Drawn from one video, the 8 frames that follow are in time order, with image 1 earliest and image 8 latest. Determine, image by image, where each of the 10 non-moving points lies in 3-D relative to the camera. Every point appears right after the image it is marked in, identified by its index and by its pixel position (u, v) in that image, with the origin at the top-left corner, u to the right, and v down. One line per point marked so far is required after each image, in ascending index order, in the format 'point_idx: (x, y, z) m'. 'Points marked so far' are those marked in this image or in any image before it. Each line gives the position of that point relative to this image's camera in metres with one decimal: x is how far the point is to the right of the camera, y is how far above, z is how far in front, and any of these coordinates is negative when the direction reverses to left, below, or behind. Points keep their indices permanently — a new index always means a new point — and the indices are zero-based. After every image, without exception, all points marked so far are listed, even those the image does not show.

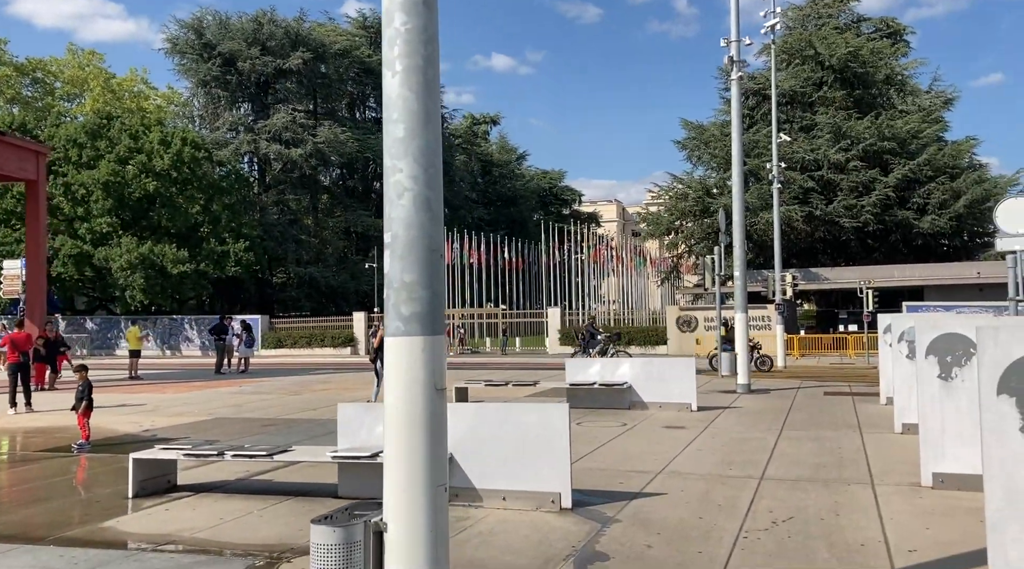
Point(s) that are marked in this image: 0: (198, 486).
0: (-3.2, -2.0, +9.6) m
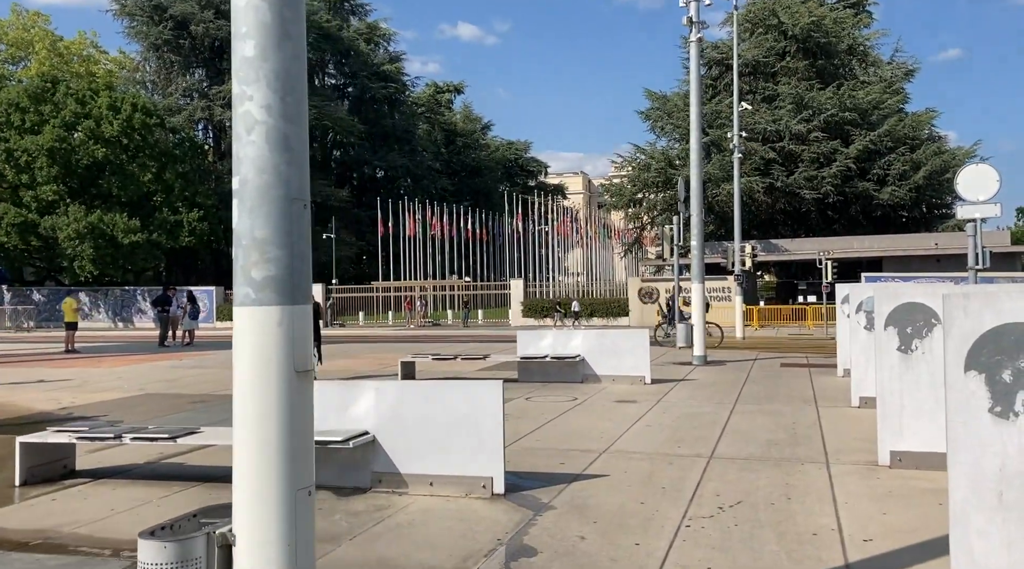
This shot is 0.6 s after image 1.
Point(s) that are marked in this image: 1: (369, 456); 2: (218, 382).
0: (-3.8, -1.7, +8.8) m
1: (-1.2, -1.4, +7.9) m
2: (-5.4, -1.7, +17.2) m
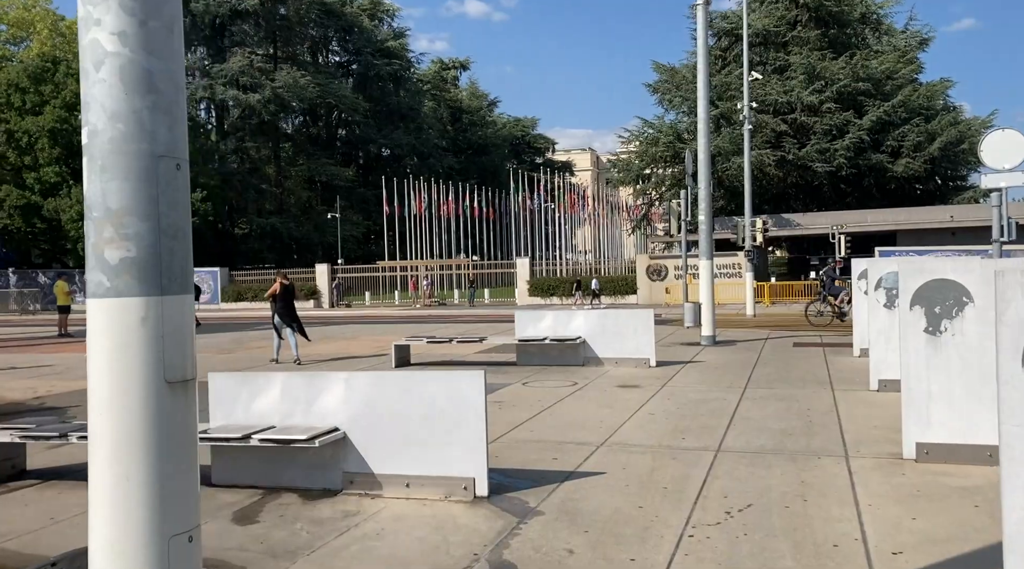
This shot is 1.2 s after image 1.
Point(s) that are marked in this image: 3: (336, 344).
0: (-3.9, -1.6, +8.0) m
1: (-1.3, -1.3, +7.1) m
2: (-5.4, -1.4, +16.5) m
3: (-3.6, -1.2, +19.4) m
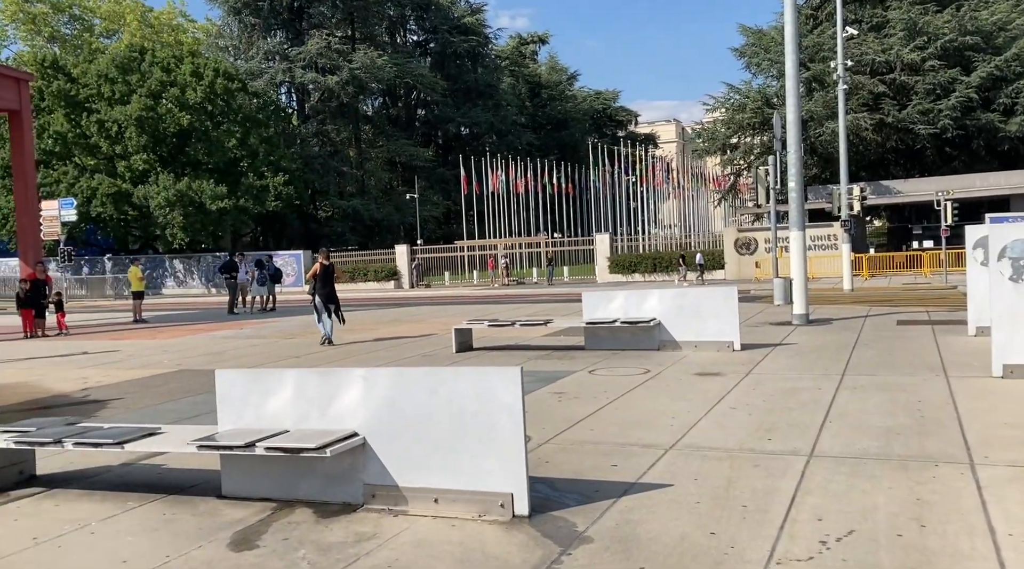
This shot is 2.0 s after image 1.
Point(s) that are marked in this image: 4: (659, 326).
0: (-3.5, -1.5, +7.3) m
1: (-1.0, -1.2, +6.1) m
2: (-4.2, -1.1, +15.9) m
3: (-2.2, -0.8, +18.5) m
4: (+2.0, -0.6, +13.1) m
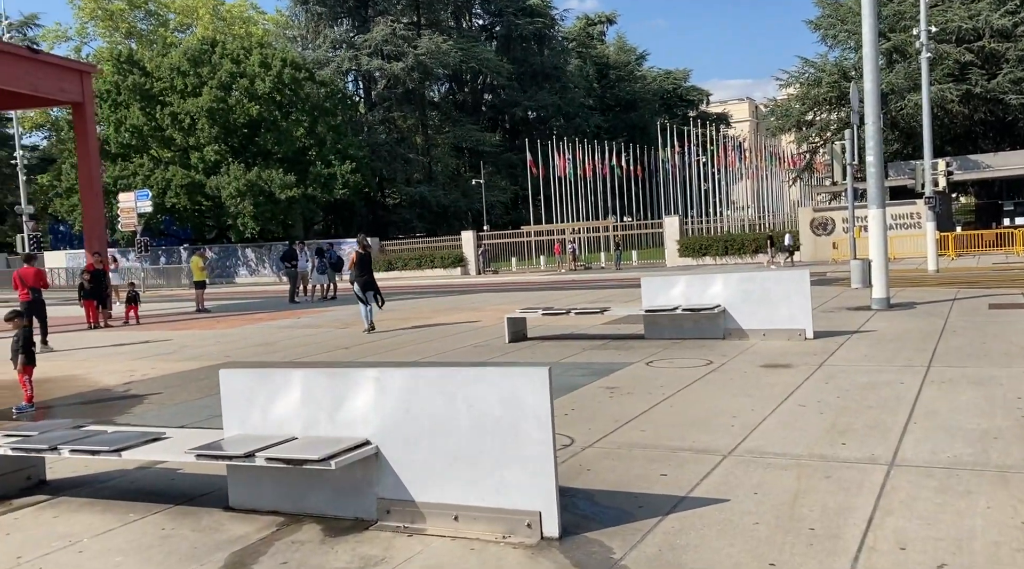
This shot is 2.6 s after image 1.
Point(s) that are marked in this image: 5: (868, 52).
0: (-3.2, -1.4, +6.8) m
1: (-0.8, -1.1, +5.5) m
2: (-3.2, -1.0, +15.4) m
3: (-1.1, -0.6, +17.9) m
4: (+2.7, -0.4, +12.2) m
5: (+6.2, +4.0, +16.4) m
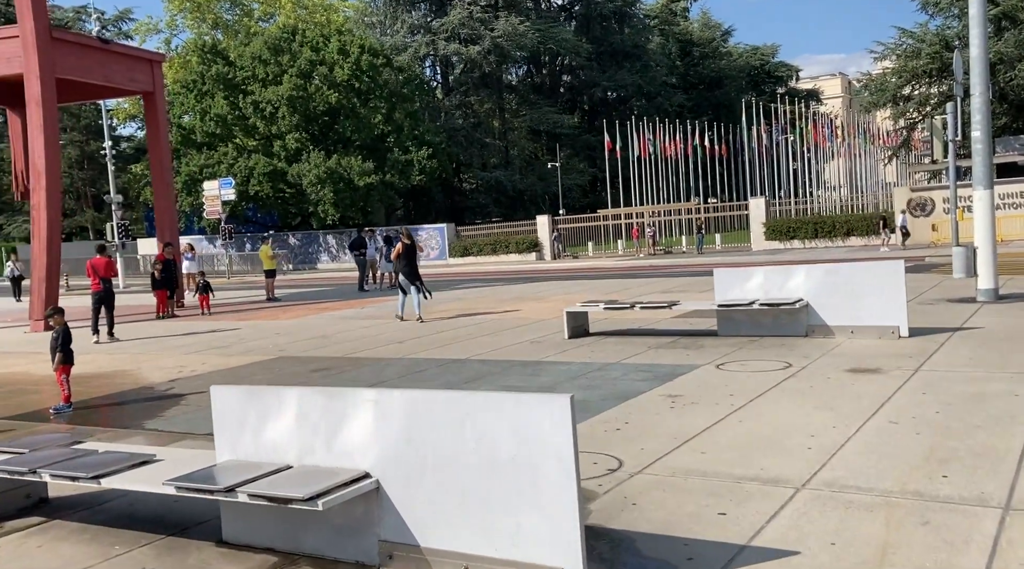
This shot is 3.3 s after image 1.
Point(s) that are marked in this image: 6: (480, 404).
0: (-2.9, -1.5, +6.3) m
1: (-0.7, -1.1, +4.7) m
2: (-2.2, -0.8, +14.8) m
3: (+0.2, -0.4, +17.1) m
4: (+3.4, -0.3, +11.1) m
5: (+7.2, +4.2, +14.9) m
6: (-0.1, -0.5, +4.3) m
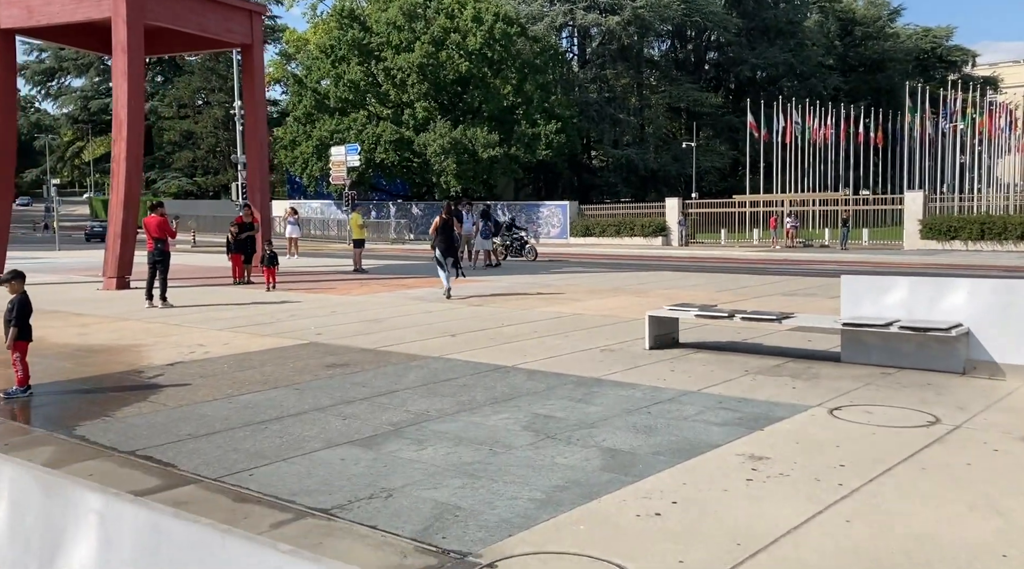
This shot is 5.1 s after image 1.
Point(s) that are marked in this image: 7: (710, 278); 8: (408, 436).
0: (-3.1, -1.3, +4.4) m
1: (-1.1, -1.1, +2.5) m
2: (-1.2, -0.6, +12.7) m
3: (+1.6, -0.3, +14.7) m
4: (+3.9, -0.4, +8.2) m
5: (+8.5, +3.8, +11.4) m
6: (-0.6, -0.6, +2.0) m
7: (+4.2, +0.2, +19.4) m
8: (-0.7, -1.0, +6.5) m
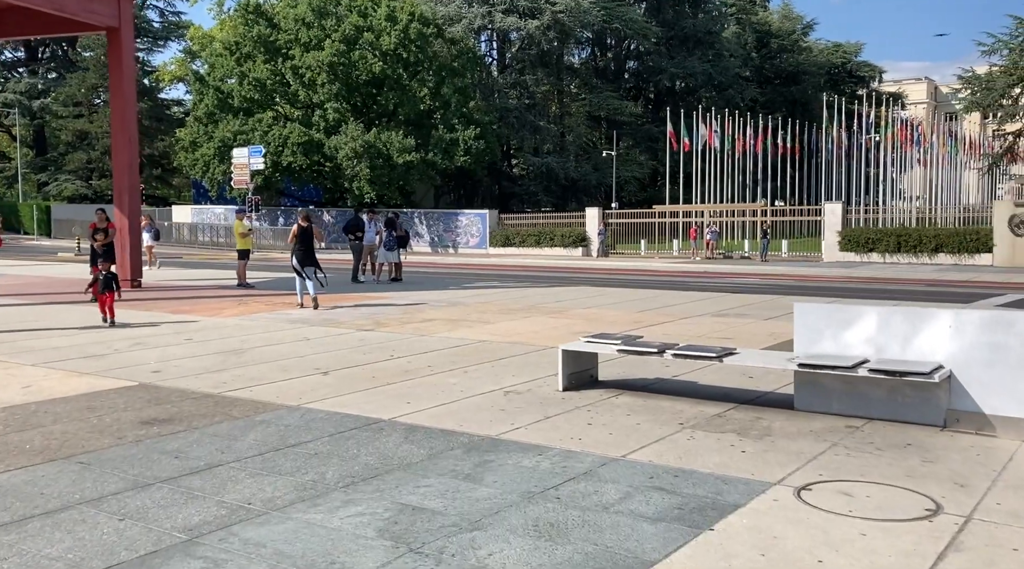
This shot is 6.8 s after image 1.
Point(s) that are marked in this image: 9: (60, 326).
0: (-3.7, -1.5, +2.1) m
1: (-1.5, -1.3, +0.4) m
2: (-2.4, -0.8, +10.6) m
3: (+0.2, -0.5, +12.7) m
4: (+3.0, -0.7, +6.5) m
5: (+7.3, +3.5, +10.1) m
6: (-0.9, -0.8, 0.0) m
7: (+2.4, -0.2, +17.7) m
8: (-1.4, -1.2, +4.4) m
9: (-6.3, -0.6, +13.2) m
